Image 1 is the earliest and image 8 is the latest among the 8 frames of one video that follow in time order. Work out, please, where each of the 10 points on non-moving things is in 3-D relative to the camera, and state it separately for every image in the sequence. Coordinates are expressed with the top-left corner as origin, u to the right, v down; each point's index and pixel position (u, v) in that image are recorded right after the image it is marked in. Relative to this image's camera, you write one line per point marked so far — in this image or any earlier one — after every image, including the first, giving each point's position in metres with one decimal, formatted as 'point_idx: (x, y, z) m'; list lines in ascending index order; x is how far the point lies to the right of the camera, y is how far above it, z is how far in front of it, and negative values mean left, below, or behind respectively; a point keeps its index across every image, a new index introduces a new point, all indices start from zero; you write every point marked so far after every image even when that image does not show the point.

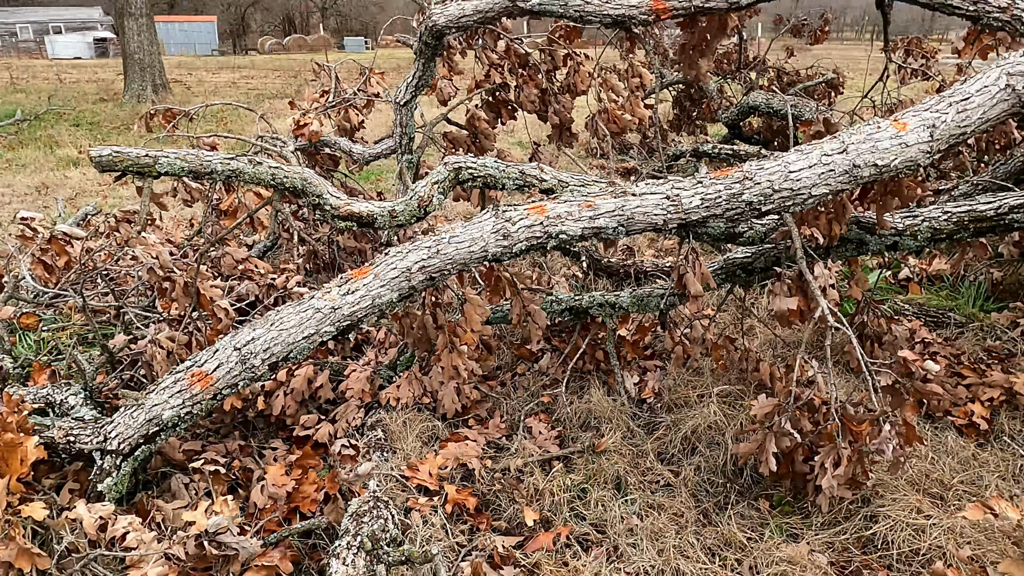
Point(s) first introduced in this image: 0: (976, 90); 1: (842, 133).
0: (+1.4, +0.6, +2.3) m
1: (+1.1, +0.4, +2.4) m
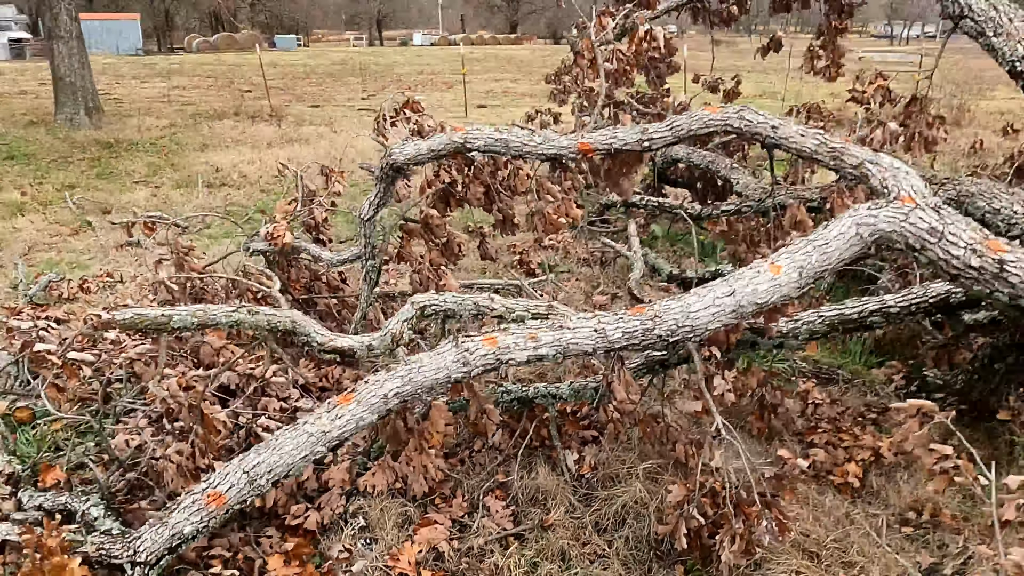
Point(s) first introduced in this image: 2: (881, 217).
0: (+1.2, +0.2, +2.9) m
1: (+0.9, +0.1, +2.9) m
2: (+1.4, +0.3, +2.9) m
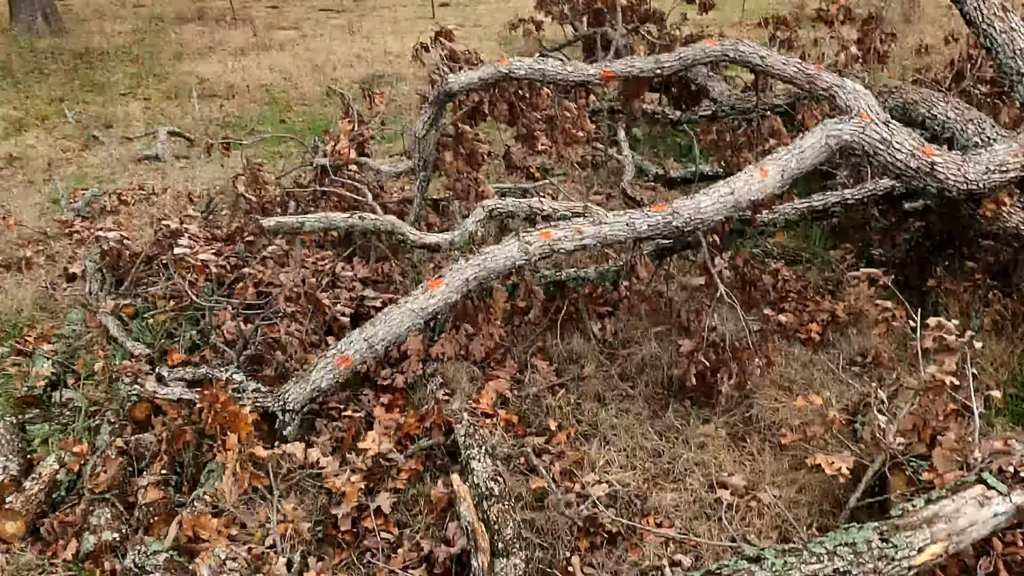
0: (+1.4, +0.7, +3.7) m
1: (+1.1, +0.5, +3.7) m
2: (+1.6, +0.8, +3.8) m
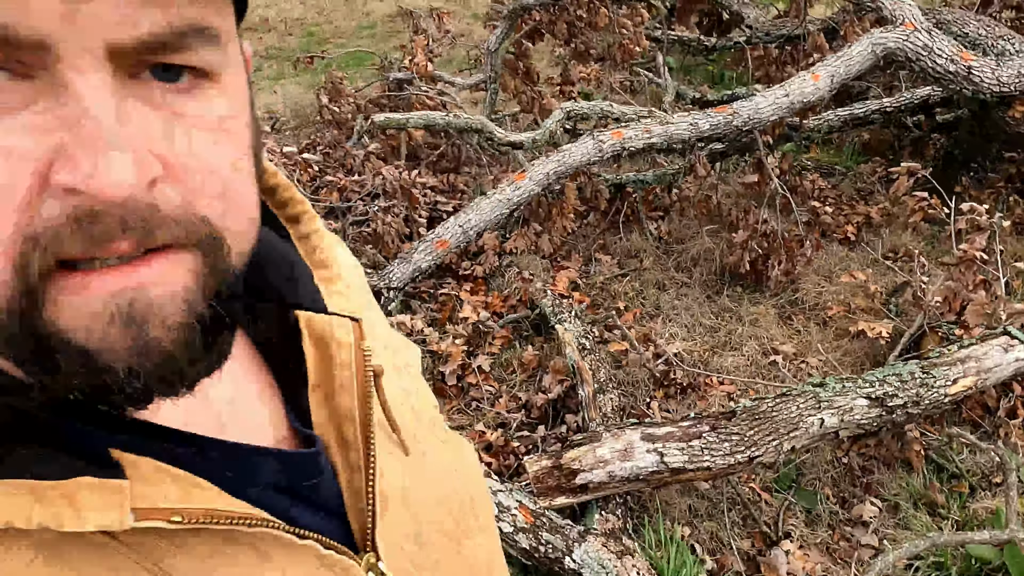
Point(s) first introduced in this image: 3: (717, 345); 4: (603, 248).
0: (+1.8, +1.2, +4.0) m
1: (+1.5, +1.1, +4.1) m
2: (+2.0, +1.4, +4.1) m
3: (+1.0, -0.3, +3.8) m
4: (+0.5, +0.2, +4.6) m
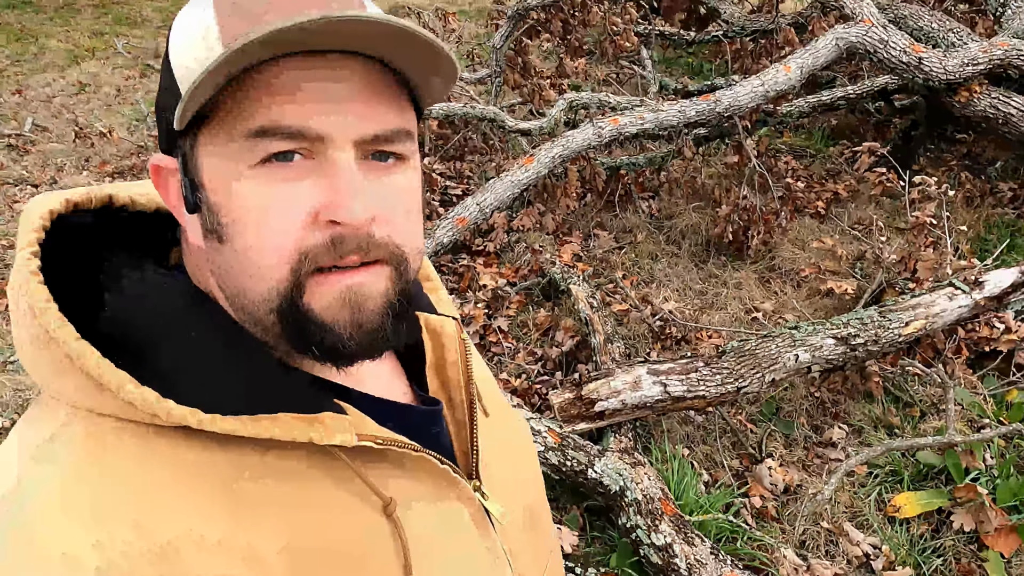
0: (+1.9, +1.4, +4.6) m
1: (+1.5, +1.3, +4.7) m
2: (+2.1, +1.6, +4.7) m
3: (+1.1, -0.1, +4.3) m
4: (+0.6, +0.4, +5.1) m
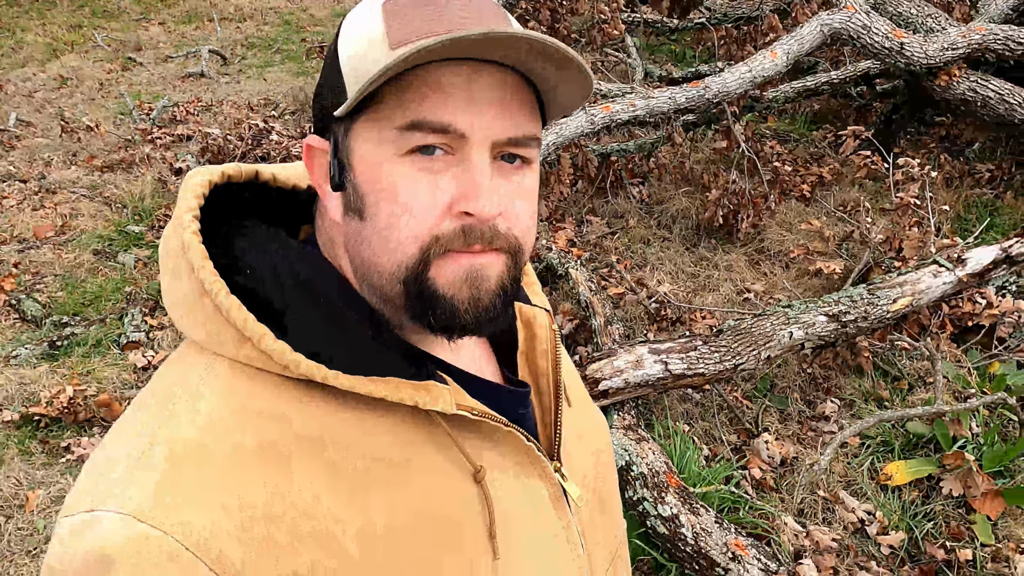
0: (+1.8, +1.6, +4.7) m
1: (+1.5, +1.4, +4.8) m
2: (+2.0, +1.7, +4.8) m
3: (+1.1, 0.0, +4.4) m
4: (+0.5, +0.5, +5.2) m
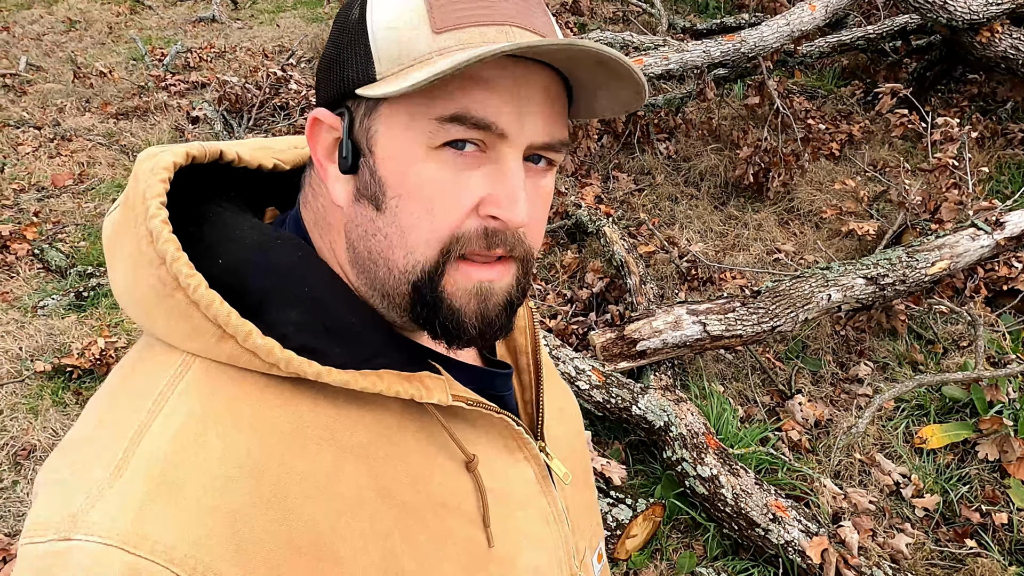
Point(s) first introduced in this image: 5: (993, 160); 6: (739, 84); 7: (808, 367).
0: (+2.0, +1.8, +4.6) m
1: (+1.7, +1.7, +4.6) m
2: (+2.2, +1.9, +4.6) m
3: (+1.2, +0.2, +4.4) m
4: (+0.7, +0.8, +5.1) m
5: (+3.0, +0.8, +4.8) m
6: (+1.6, +1.5, +5.5) m
7: (+1.4, -0.4, +3.5) m
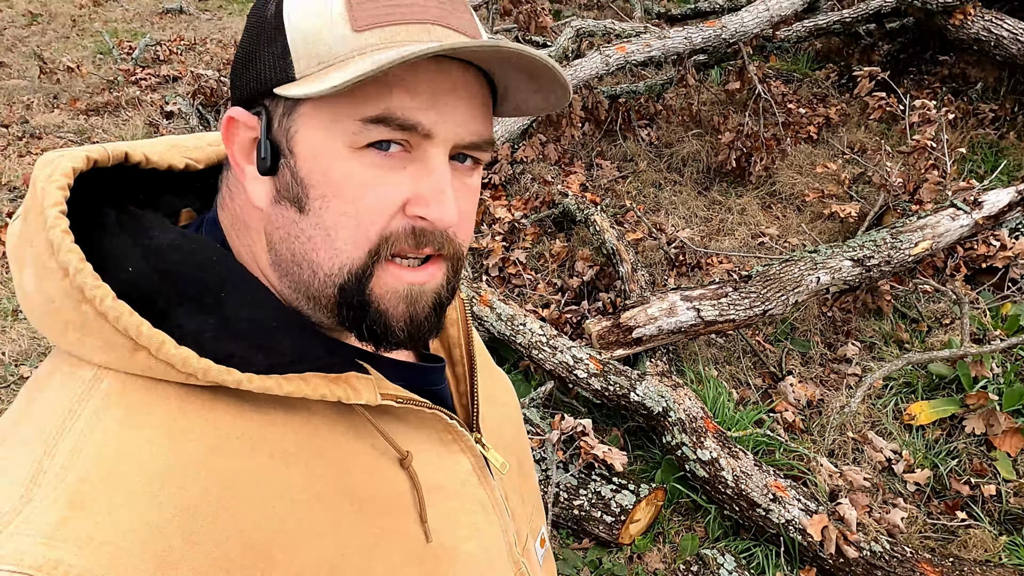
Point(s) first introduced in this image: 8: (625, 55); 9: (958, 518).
0: (+1.9, +1.9, +4.6) m
1: (+1.5, +1.8, +4.7) m
2: (+2.1, +2.0, +4.7) m
3: (+1.2, +0.3, +4.4) m
4: (+0.6, +0.9, +5.1) m
5: (+2.9, +1.0, +4.9) m
6: (+1.5, +1.6, +5.6) m
7: (+1.3, -0.3, +3.6) m
8: (+0.7, +1.4, +4.6) m
9: (+1.7, -0.9, +2.8) m
